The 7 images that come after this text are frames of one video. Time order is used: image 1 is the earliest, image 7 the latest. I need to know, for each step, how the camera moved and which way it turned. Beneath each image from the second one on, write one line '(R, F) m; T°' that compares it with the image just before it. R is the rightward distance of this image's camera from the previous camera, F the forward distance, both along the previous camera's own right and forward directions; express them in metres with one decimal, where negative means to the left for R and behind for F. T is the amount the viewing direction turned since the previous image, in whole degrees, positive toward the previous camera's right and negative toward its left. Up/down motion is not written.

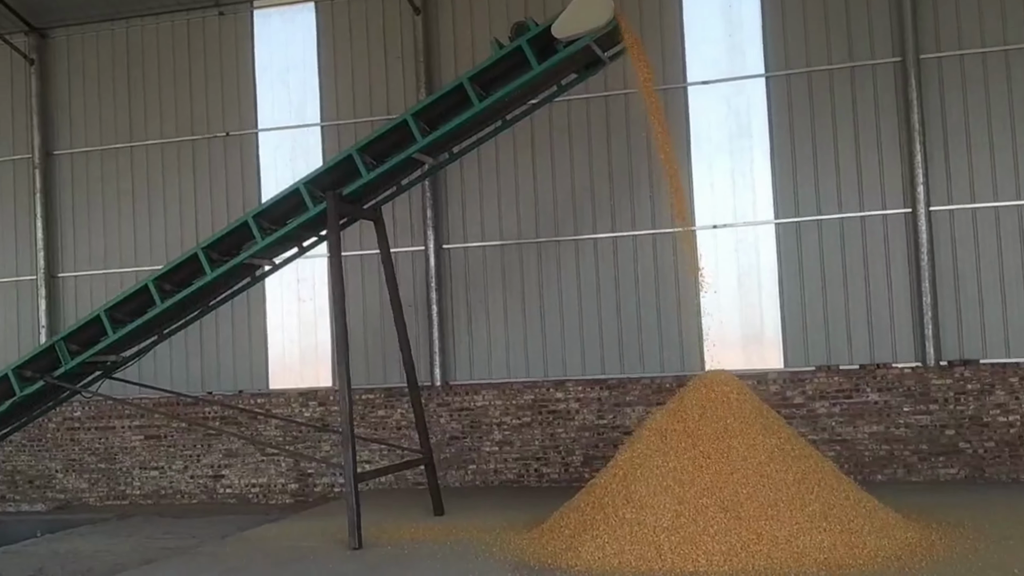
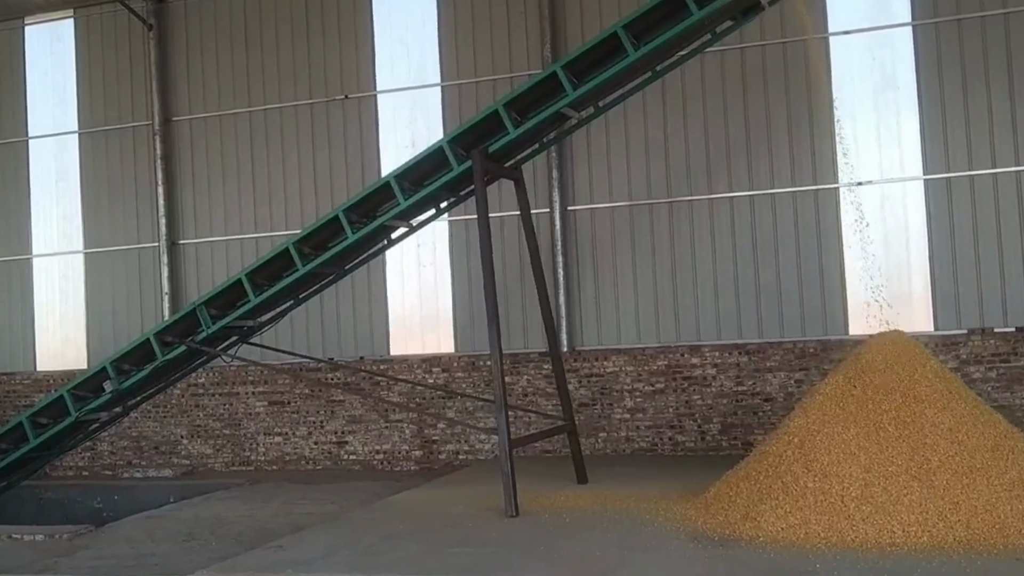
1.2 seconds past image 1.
(-0.7, +0.3) m; -4°
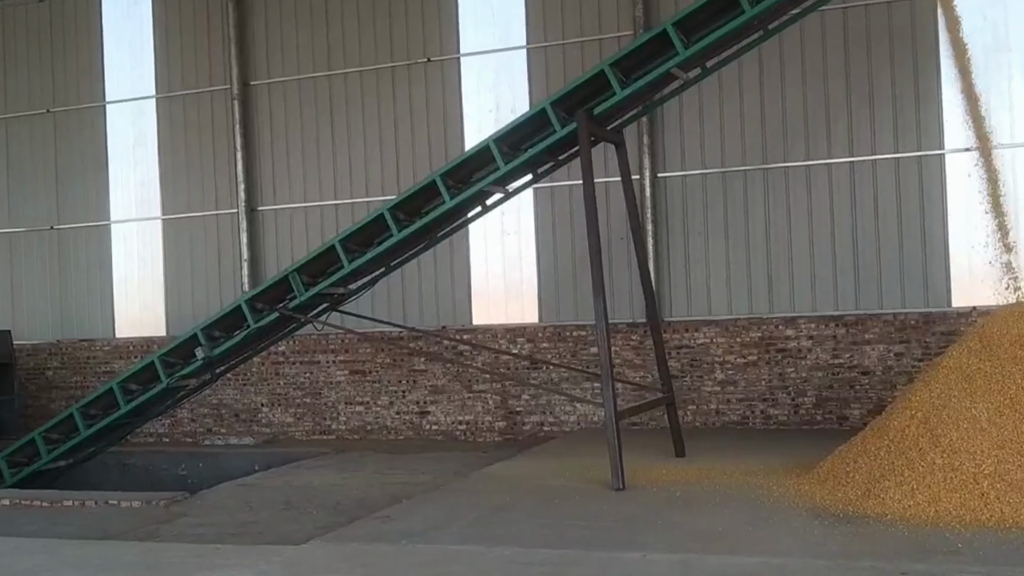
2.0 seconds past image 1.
(-0.5, +0.2) m; -2°
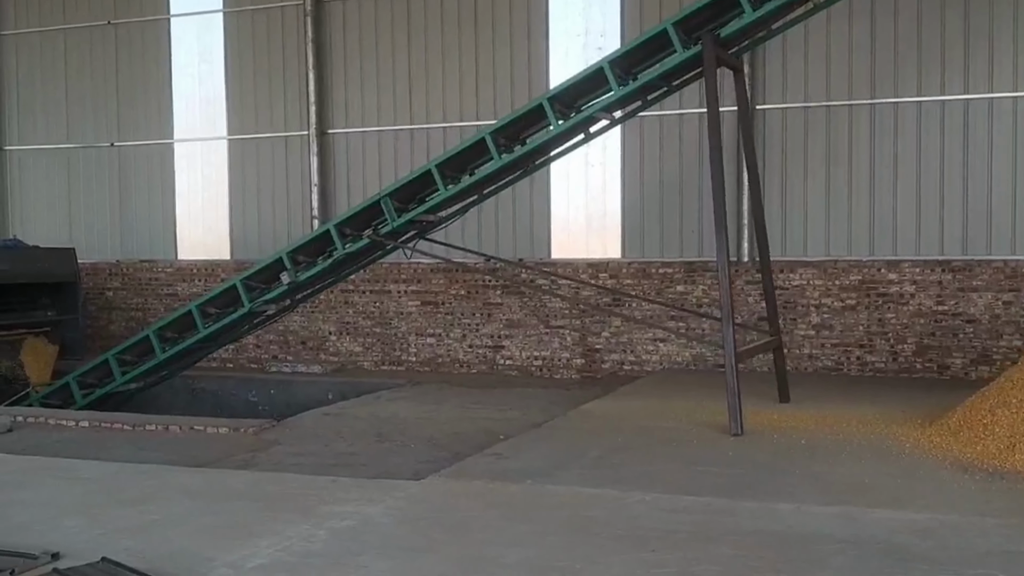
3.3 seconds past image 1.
(-0.7, +0.4) m; -1°
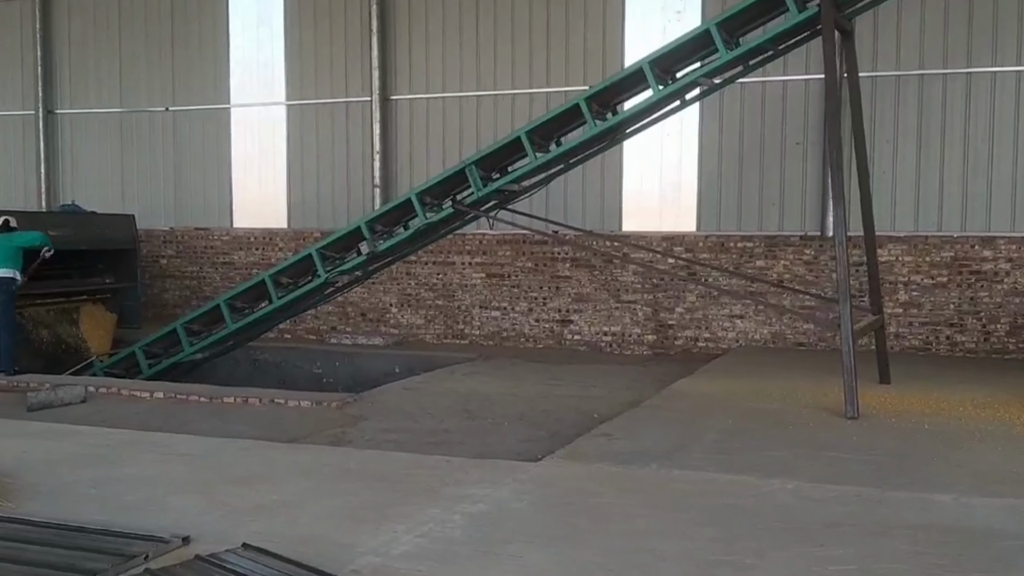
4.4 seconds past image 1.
(-0.6, +0.3) m; -1°
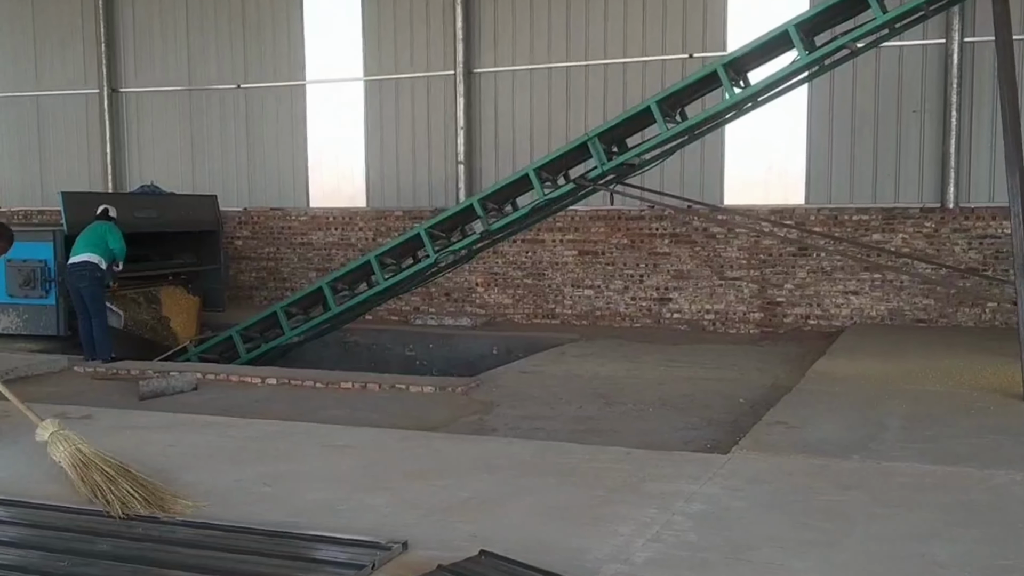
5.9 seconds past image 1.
(-0.9, +0.4) m; -1°
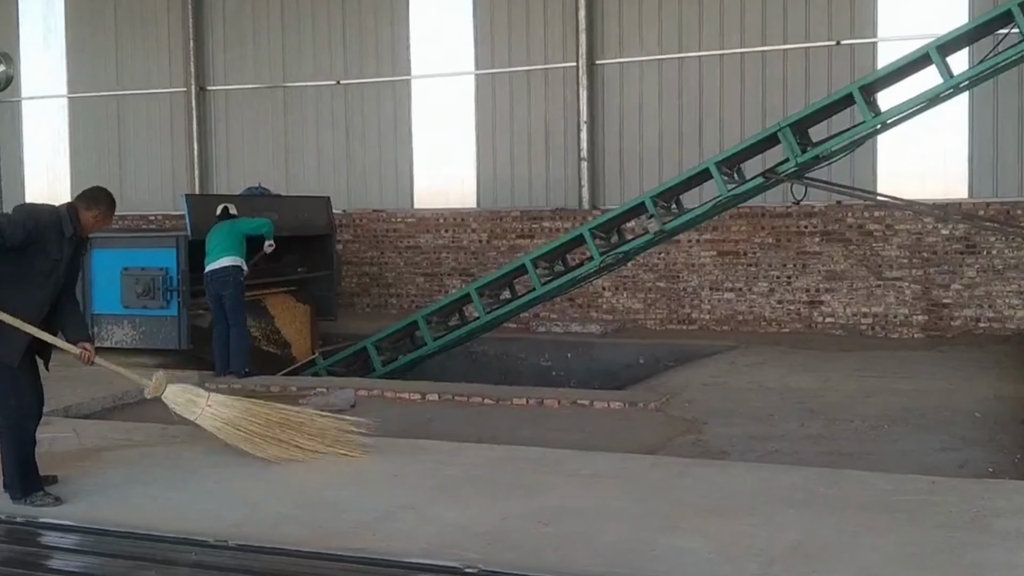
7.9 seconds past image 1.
(-1.2, +0.7) m; -1°
